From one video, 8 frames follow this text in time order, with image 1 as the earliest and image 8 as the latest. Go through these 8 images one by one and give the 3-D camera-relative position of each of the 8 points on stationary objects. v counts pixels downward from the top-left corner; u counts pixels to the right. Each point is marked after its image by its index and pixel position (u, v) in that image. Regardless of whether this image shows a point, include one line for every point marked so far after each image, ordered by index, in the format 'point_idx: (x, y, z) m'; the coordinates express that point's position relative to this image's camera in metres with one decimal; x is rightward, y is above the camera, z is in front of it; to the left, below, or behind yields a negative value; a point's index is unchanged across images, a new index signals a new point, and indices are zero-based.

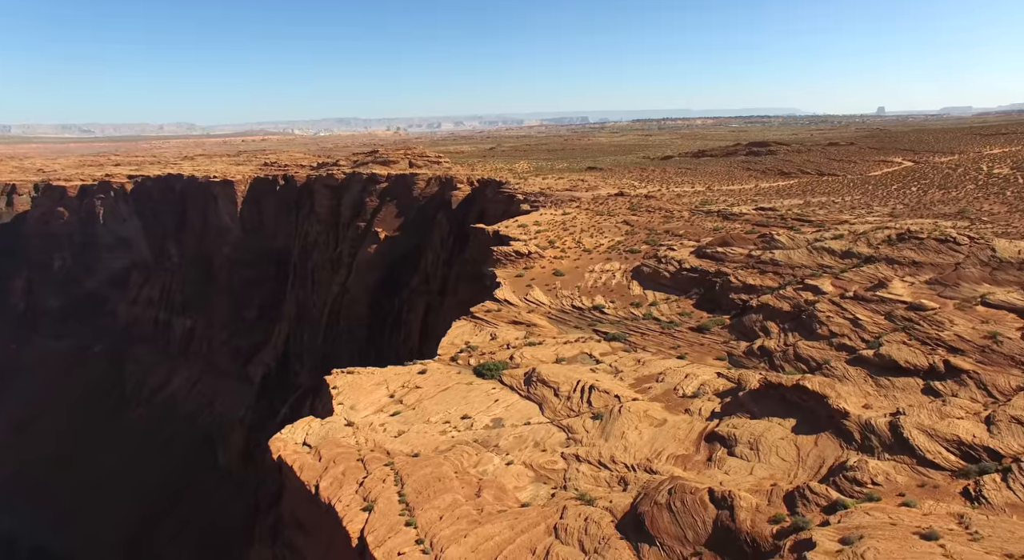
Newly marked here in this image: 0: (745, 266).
0: (+6.1, +0.4, +17.4) m
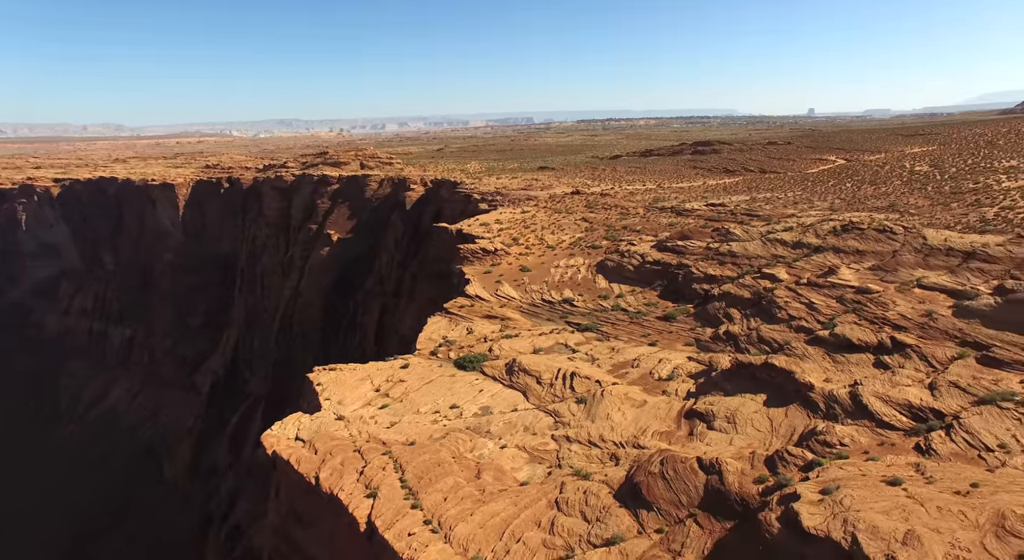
0: (+5.4, +0.6, +18.4) m
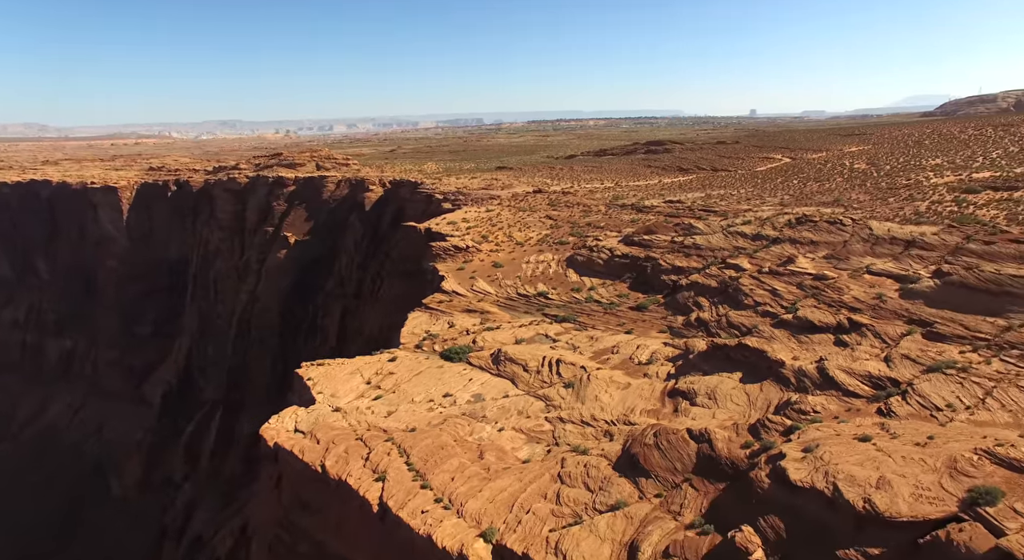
0: (+4.7, +0.9, +19.5) m
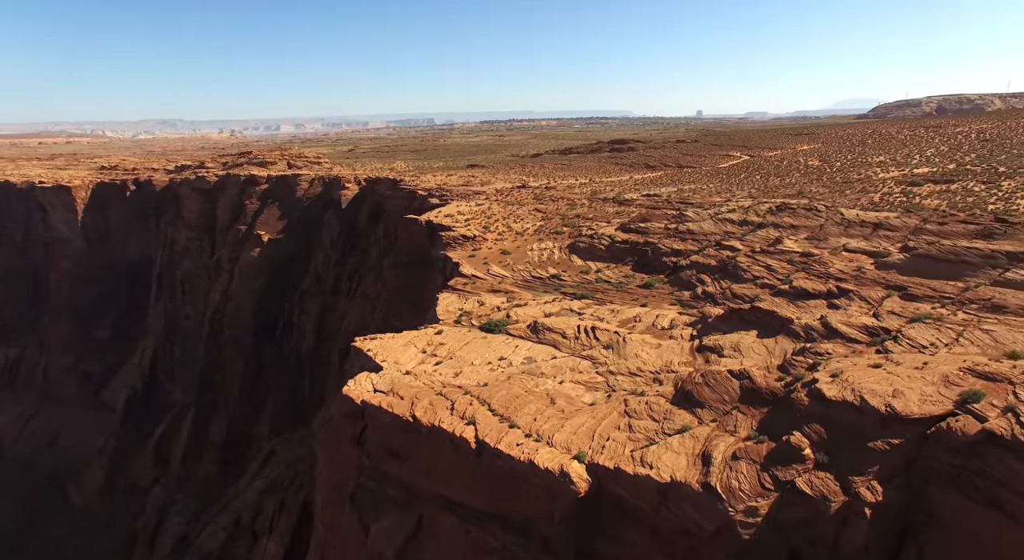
0: (+5.1, +1.4, +21.9) m
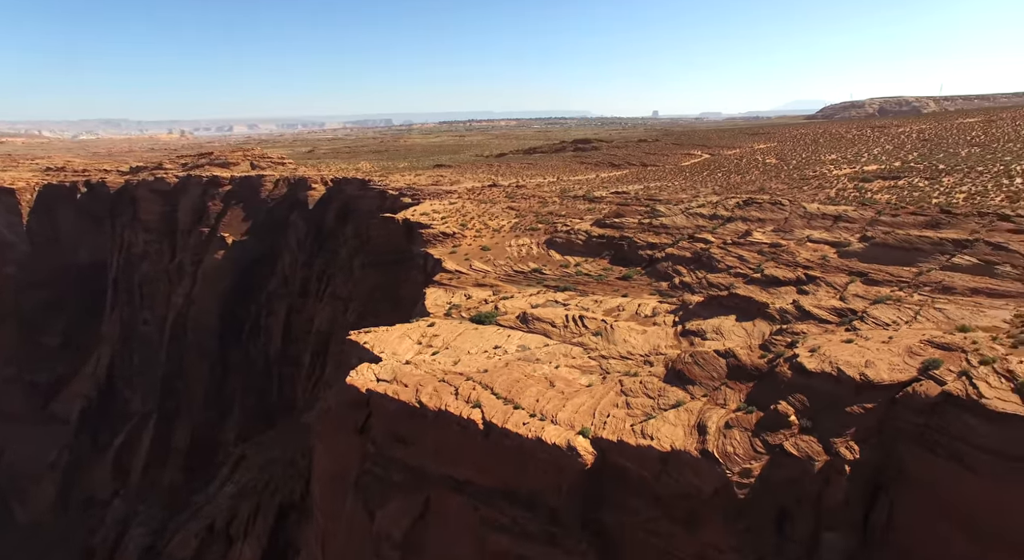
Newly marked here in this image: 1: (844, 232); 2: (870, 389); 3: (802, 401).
0: (+4.5, +1.7, +22.9) m
1: (+9.5, +1.4, +19.2) m
2: (+5.8, -1.7, +10.8) m
3: (+4.8, -2.0, +11.1) m
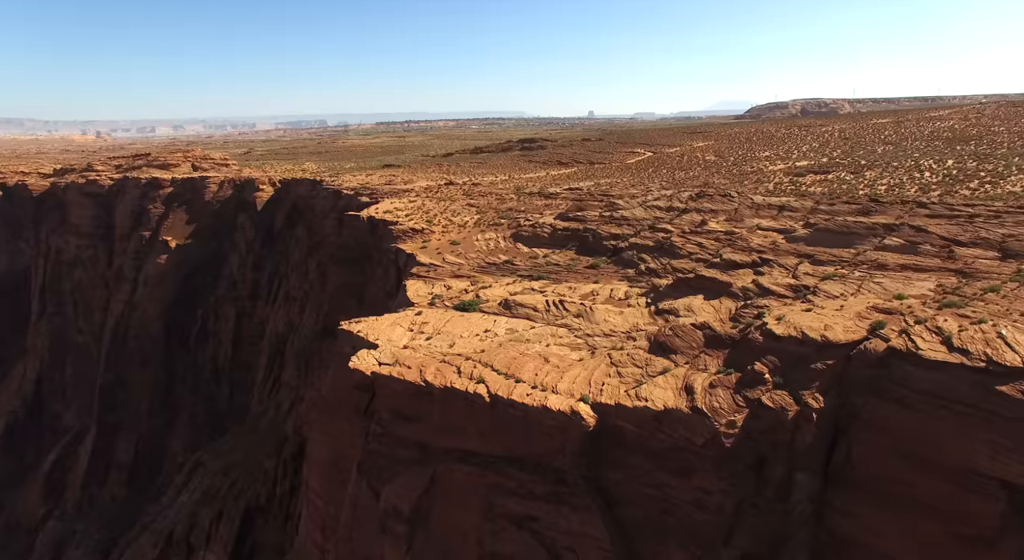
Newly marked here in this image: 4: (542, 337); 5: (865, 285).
0: (+3.4, +2.1, +24.5) m
1: (+8.8, +1.9, +21.3) m
2: (+6.0, -1.3, +12.5) m
3: (+5.0, -1.6, +12.8) m
4: (+0.7, -1.4, +16.2) m
5: (+8.2, -0.1, +15.5) m
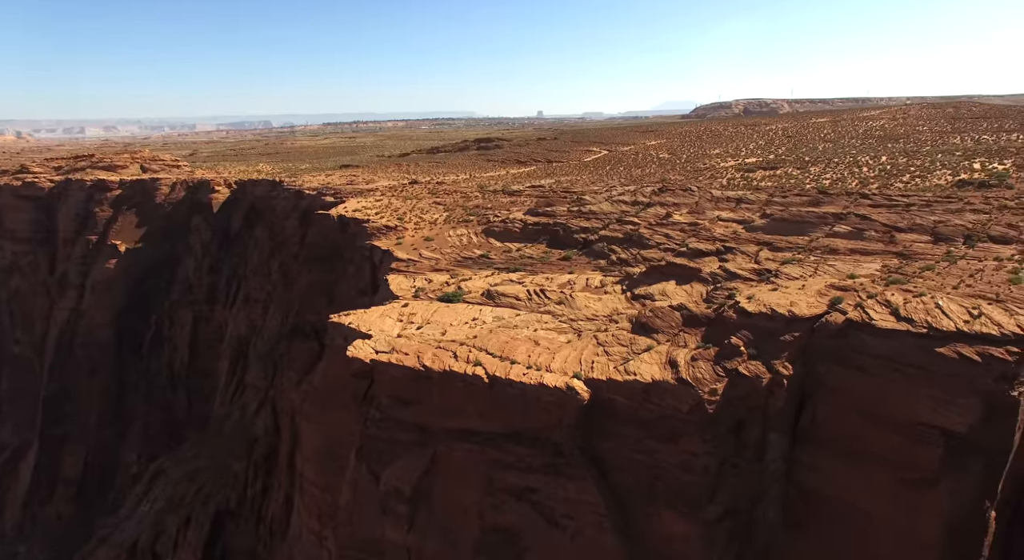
0: (+2.4, +2.4, +25.7) m
1: (+8.0, +2.3, +22.9) m
2: (+5.9, -0.9, +14.0) m
3: (+5.0, -1.2, +14.1) m
4: (+0.4, -1.1, +17.2) m
5: (+7.9, +0.3, +17.1) m
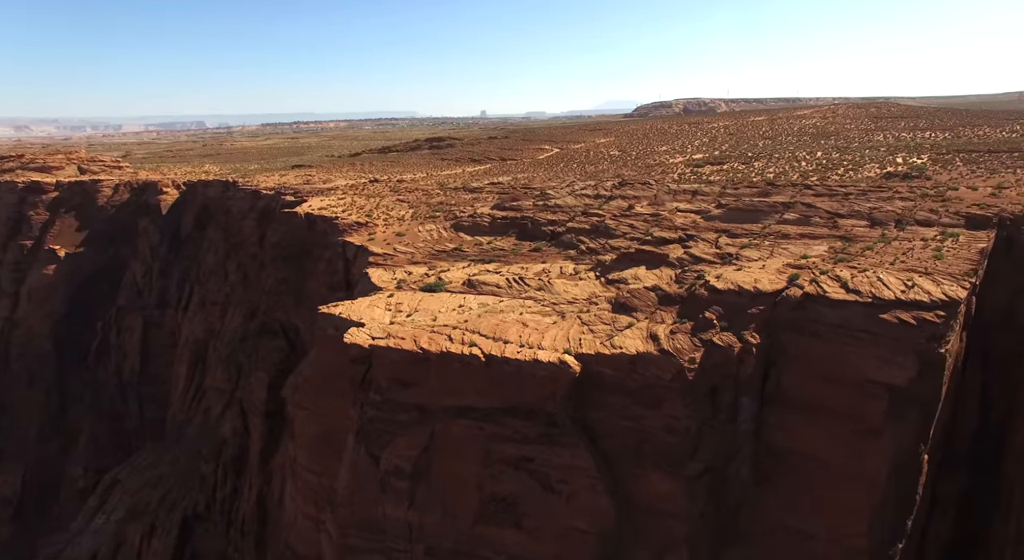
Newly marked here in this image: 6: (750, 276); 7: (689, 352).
0: (+1.1, +2.8, +27.0) m
1: (+7.0, +2.9, +24.7) m
2: (+5.8, -0.4, +15.6) m
3: (+4.8, -0.7, +15.7) m
4: (0.0, -0.8, +18.4) m
5: (+7.5, +0.8, +19.0) m
6: (+5.9, +0.1, +16.6) m
7: (+4.0, -1.6, +15.0) m
